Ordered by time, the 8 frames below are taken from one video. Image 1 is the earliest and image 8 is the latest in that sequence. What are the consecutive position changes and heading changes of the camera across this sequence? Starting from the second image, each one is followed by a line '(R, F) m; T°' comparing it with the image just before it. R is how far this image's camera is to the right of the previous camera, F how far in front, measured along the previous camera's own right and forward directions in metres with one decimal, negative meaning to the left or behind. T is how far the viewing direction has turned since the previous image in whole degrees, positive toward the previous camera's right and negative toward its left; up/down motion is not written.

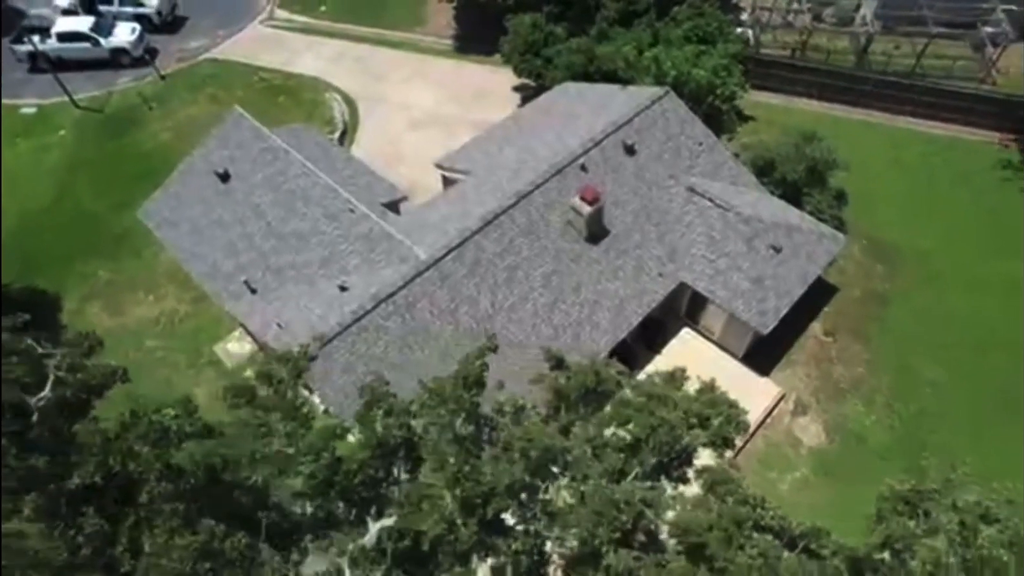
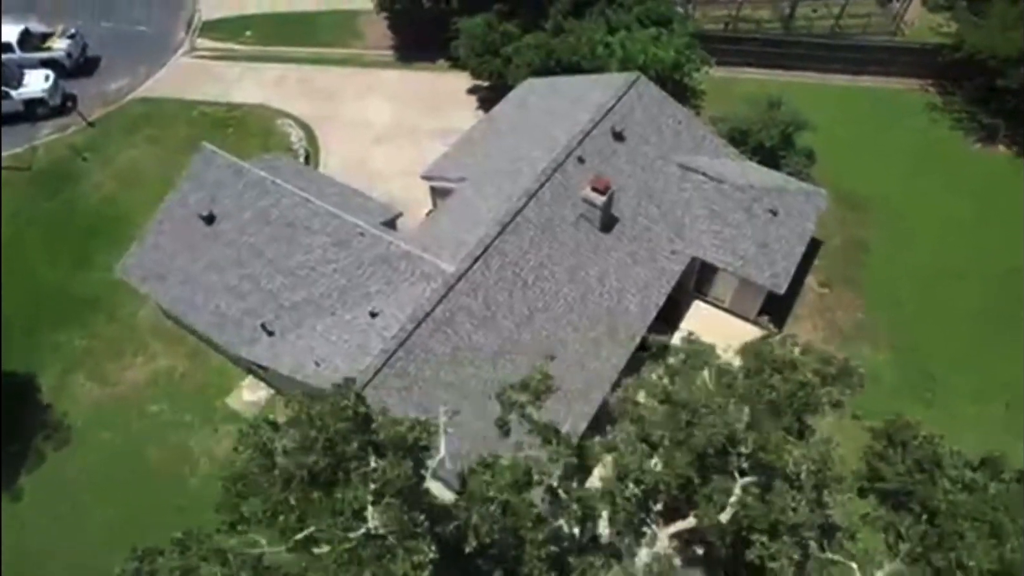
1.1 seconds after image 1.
(-5.0, +0.5) m; +7°
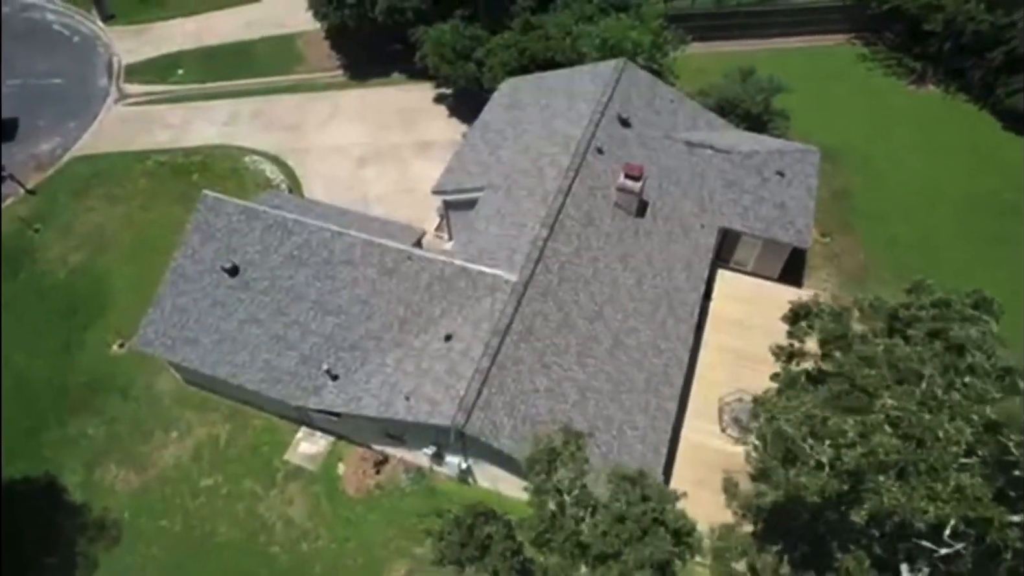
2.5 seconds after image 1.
(-6.8, +0.7) m; +8°
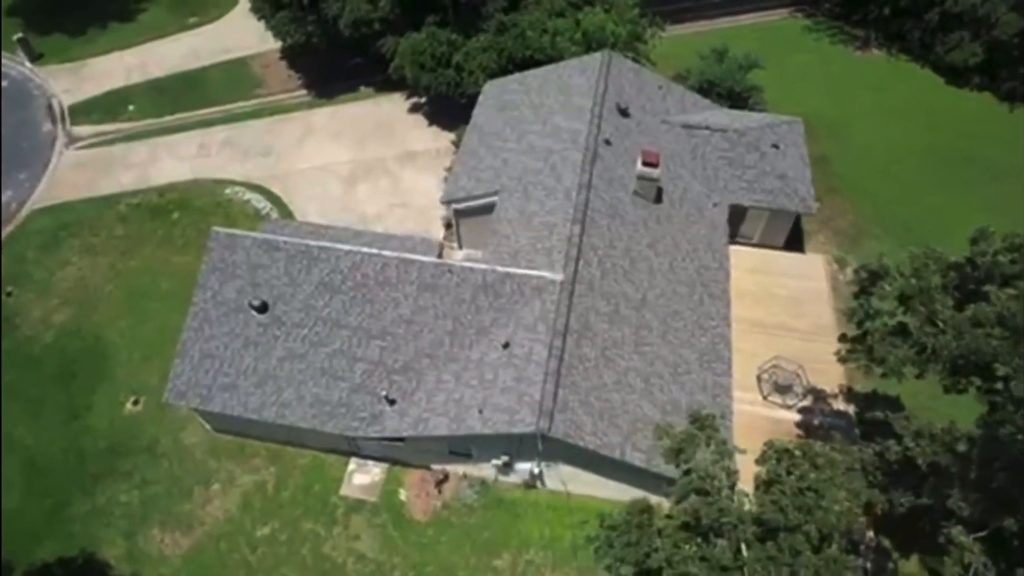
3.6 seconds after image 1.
(-4.9, +0.4) m; +6°
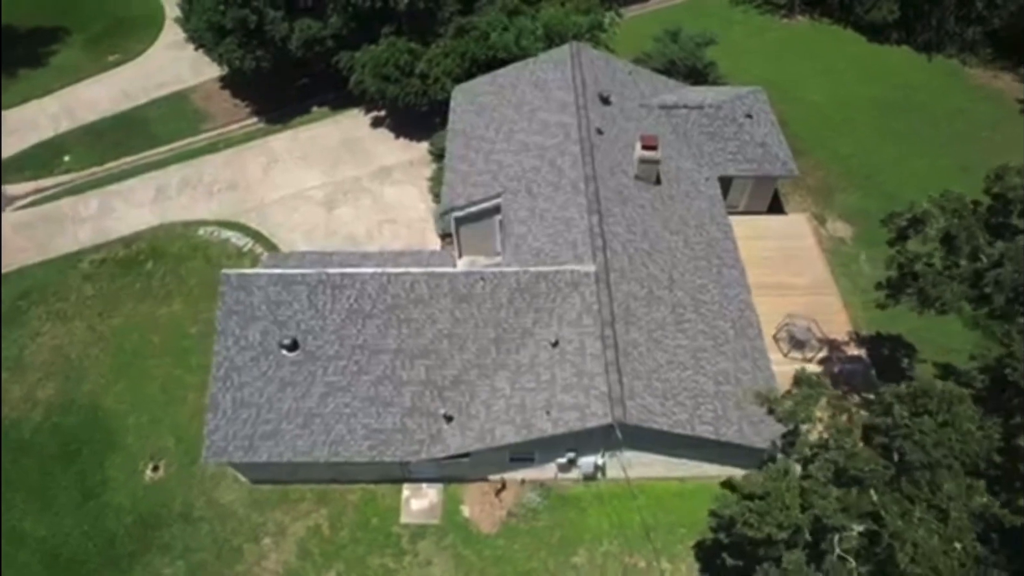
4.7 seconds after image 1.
(-4.8, +0.4) m; +7°
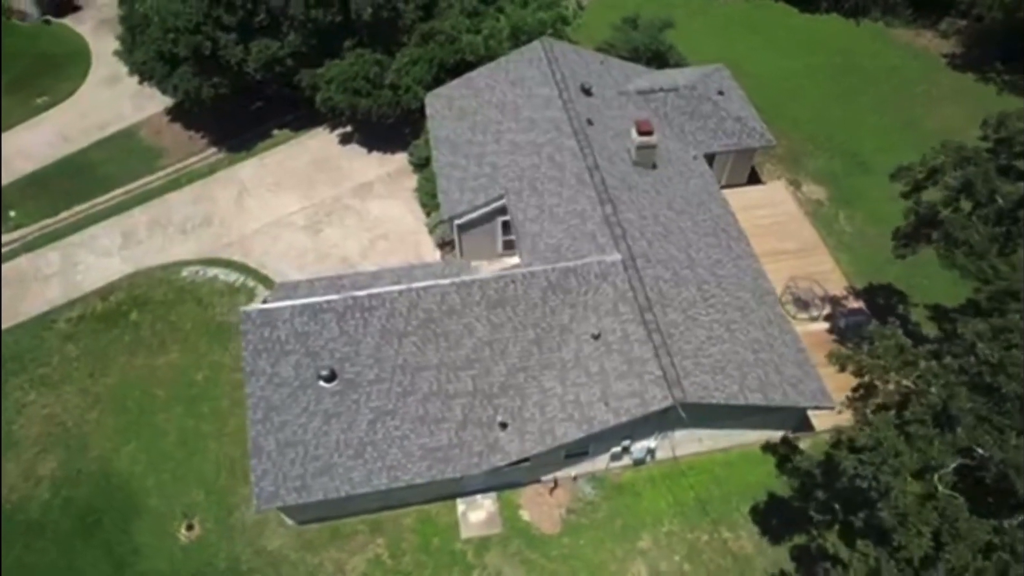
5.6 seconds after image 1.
(-4.3, +0.3) m; +6°
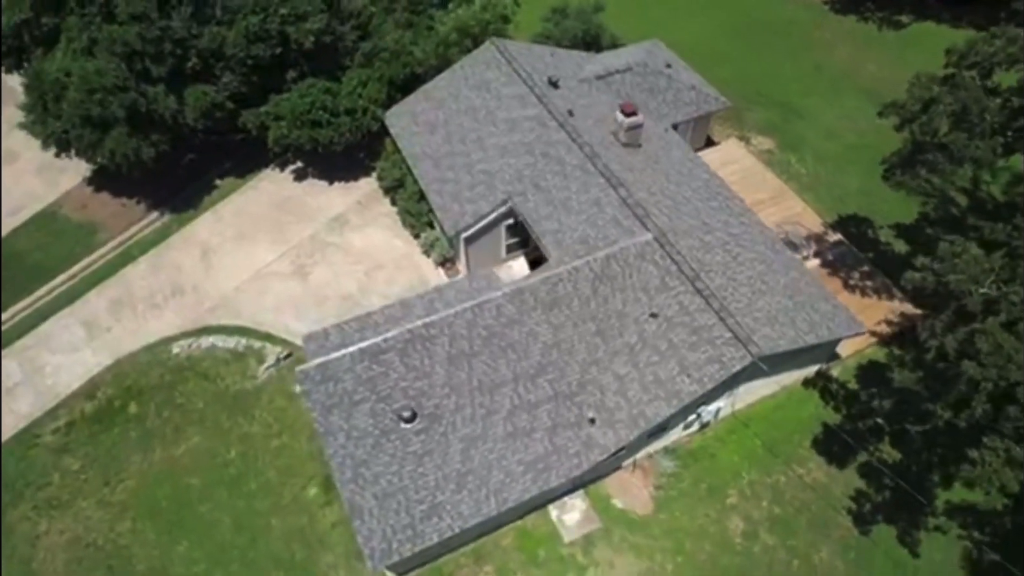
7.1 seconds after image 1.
(-6.8, +0.7) m; +9°
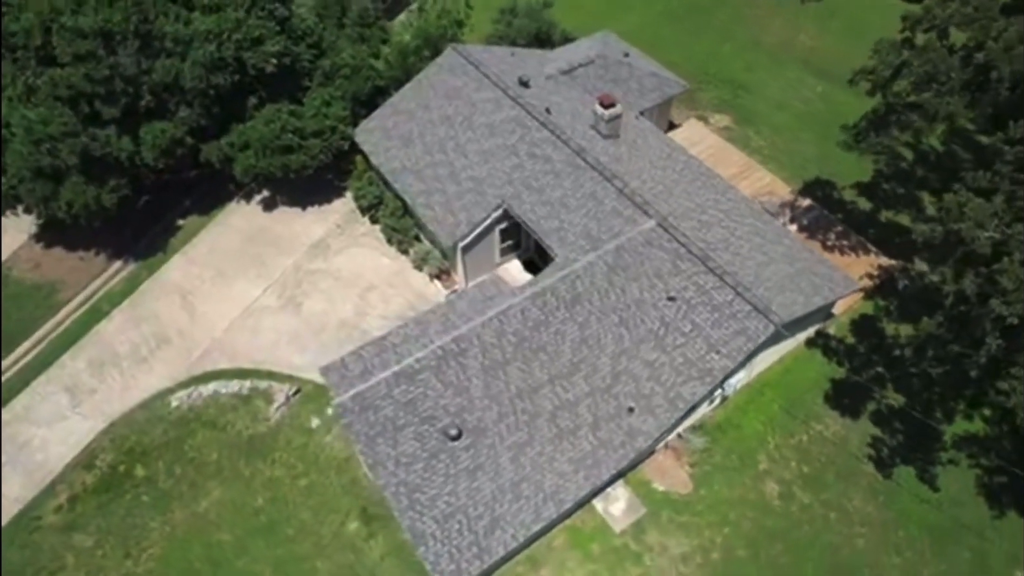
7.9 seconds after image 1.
(-3.7, +0.2) m; +6°
